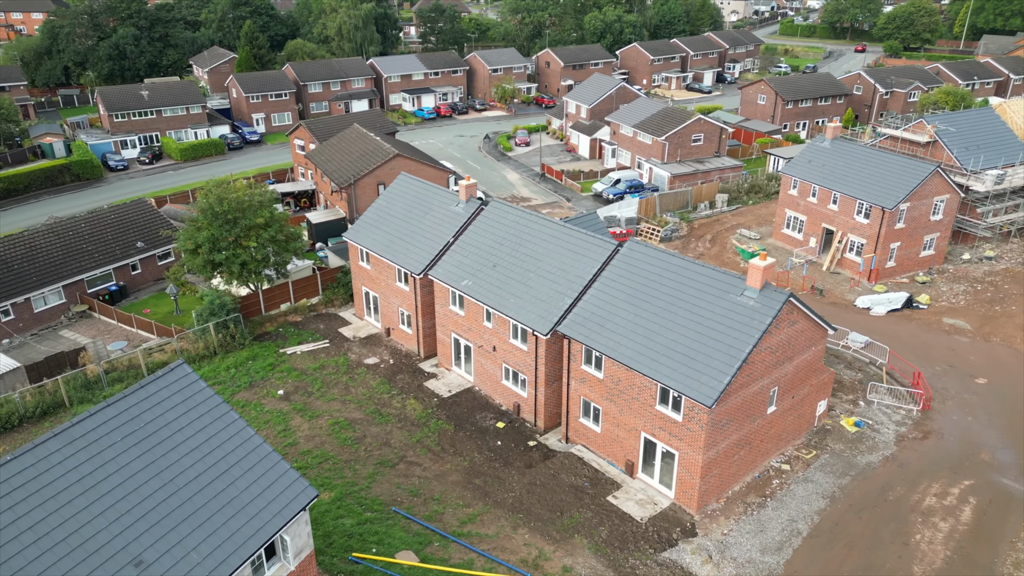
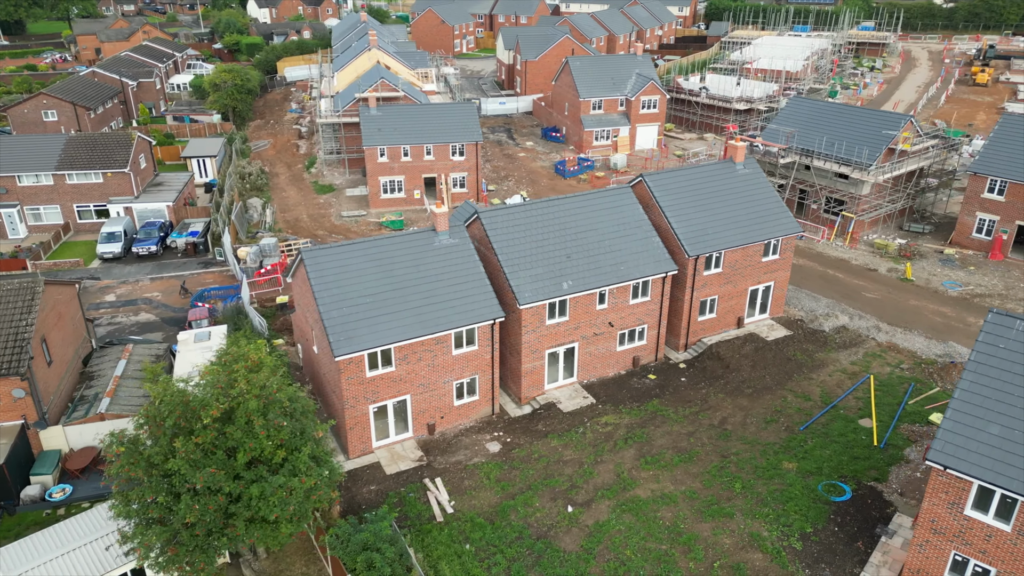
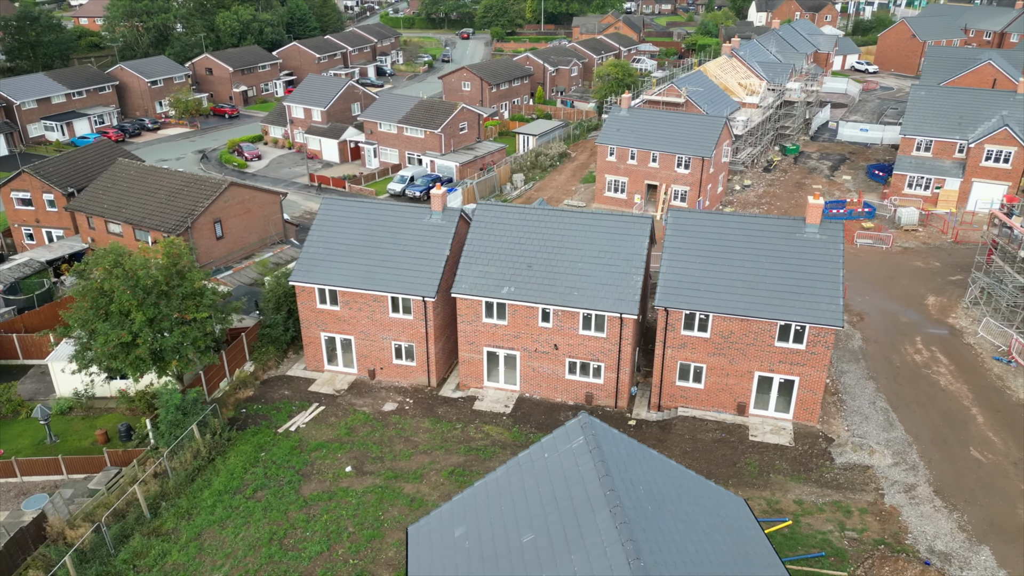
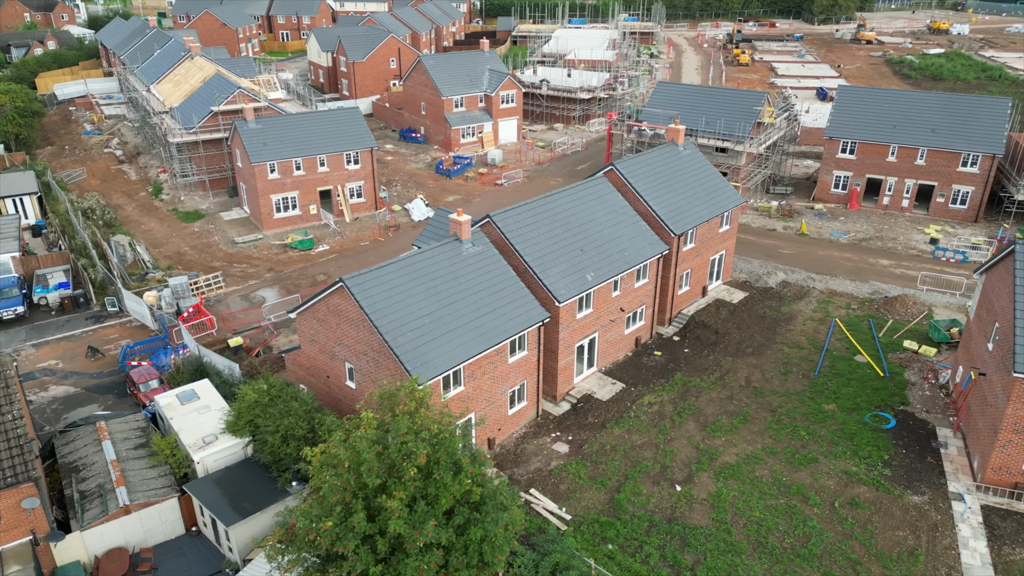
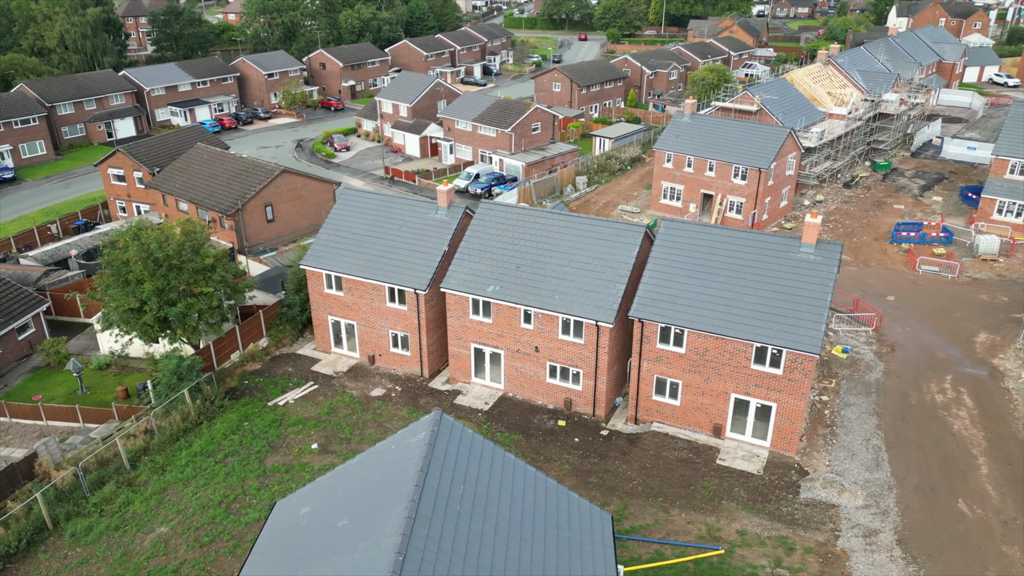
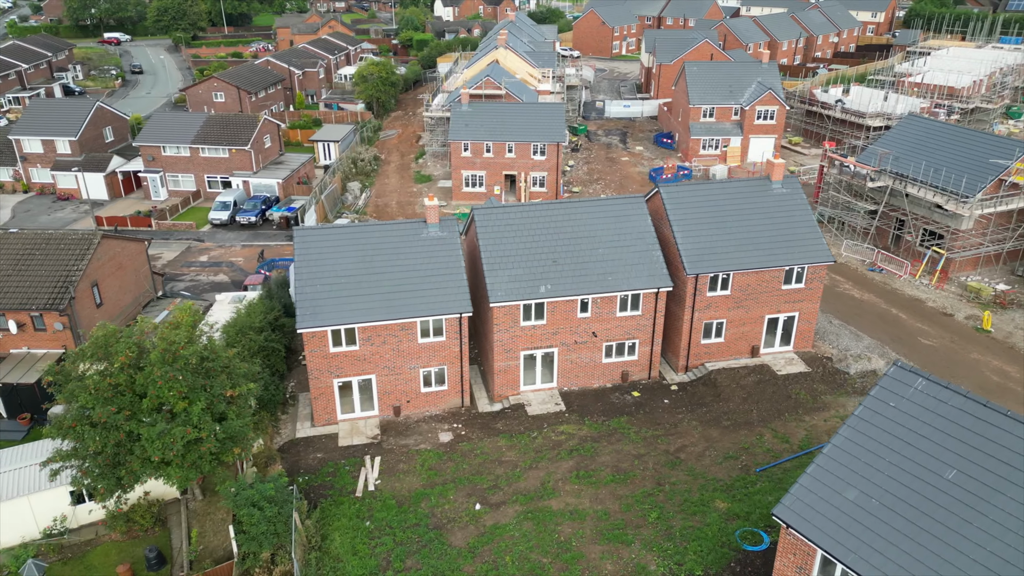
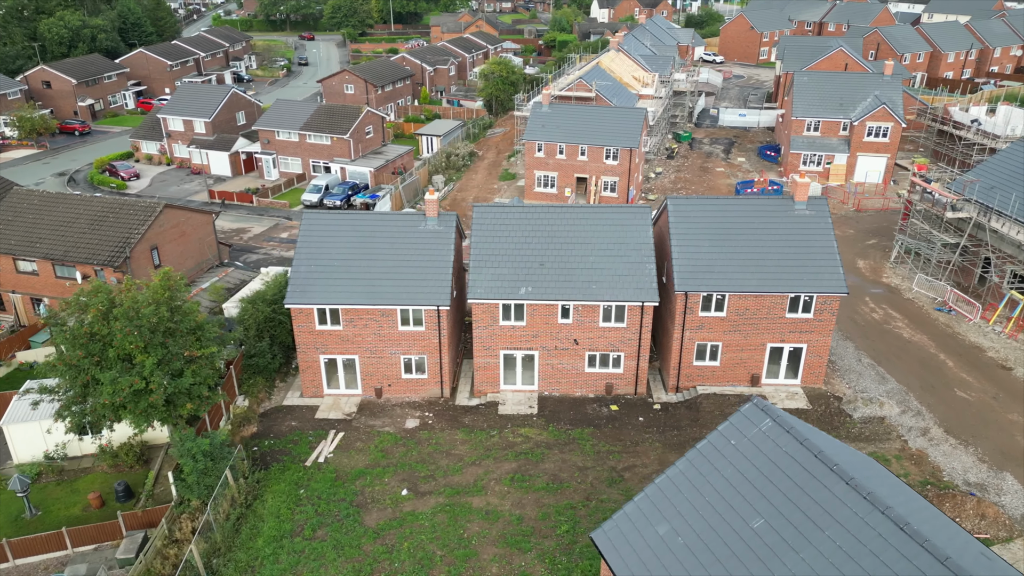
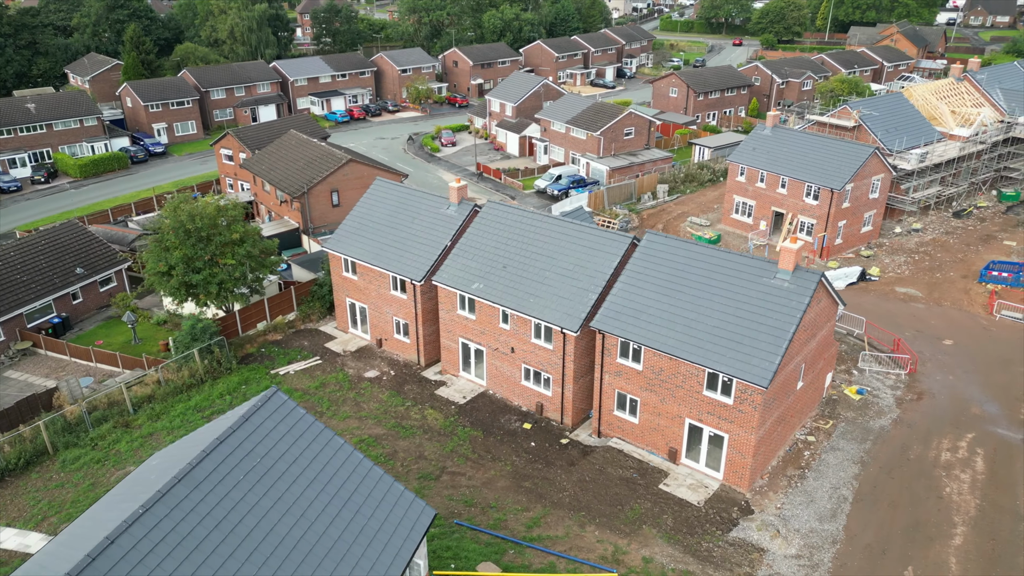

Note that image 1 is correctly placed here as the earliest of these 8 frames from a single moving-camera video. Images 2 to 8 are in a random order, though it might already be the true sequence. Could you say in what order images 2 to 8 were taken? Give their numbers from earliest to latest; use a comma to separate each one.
8, 5, 3, 7, 6, 2, 4
